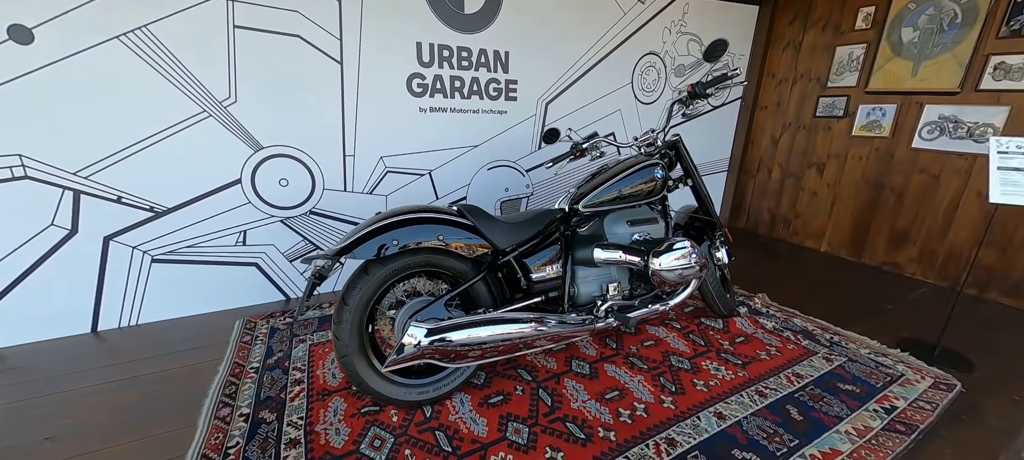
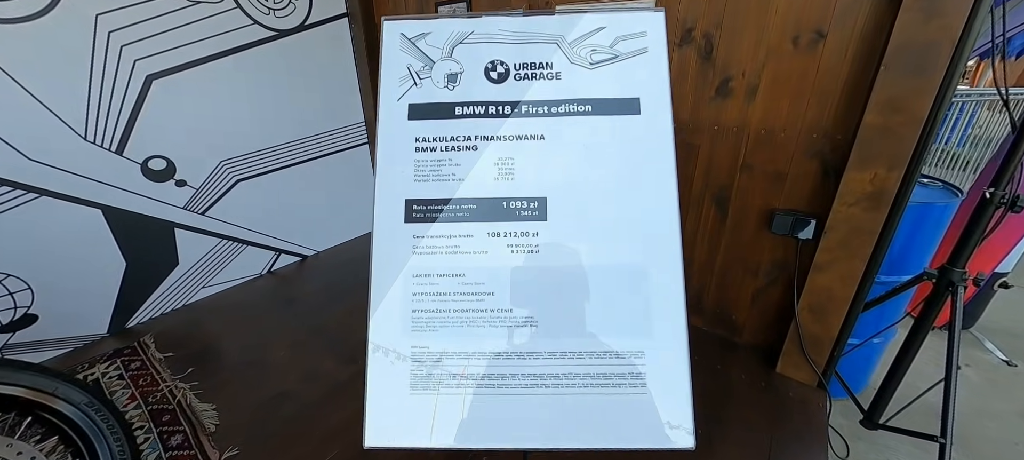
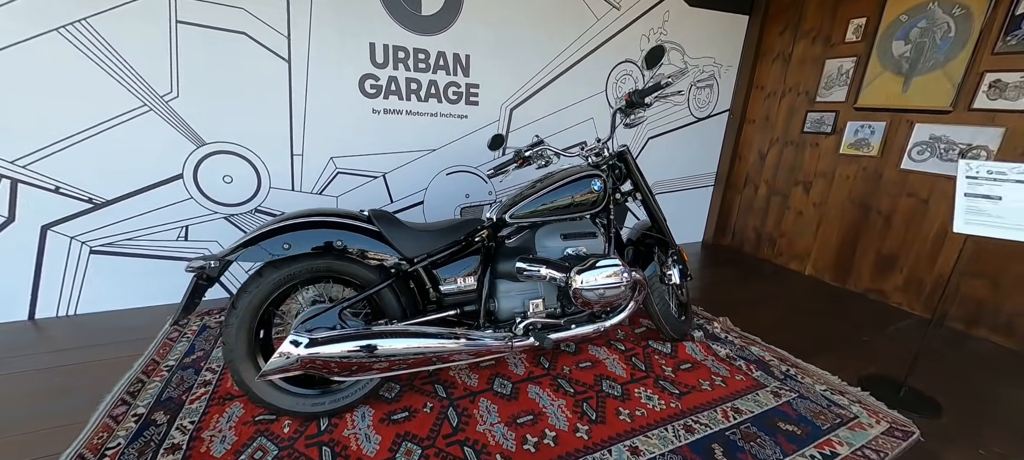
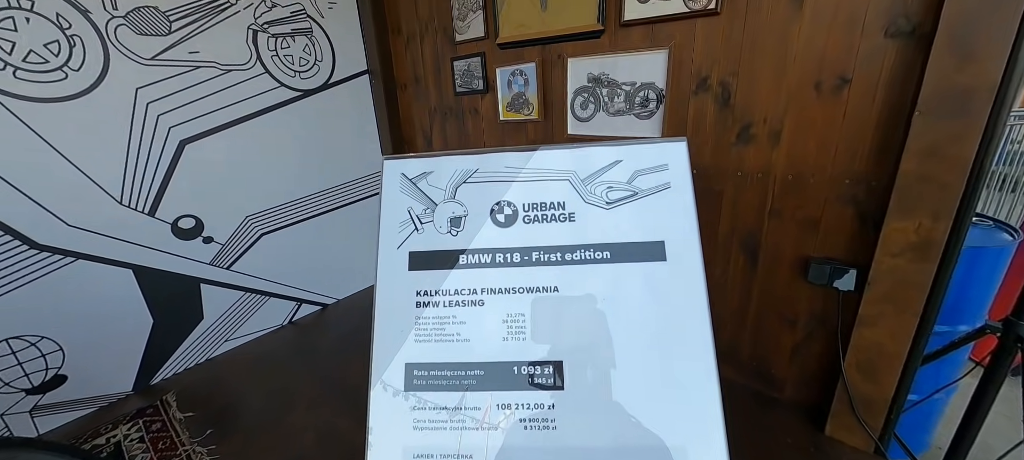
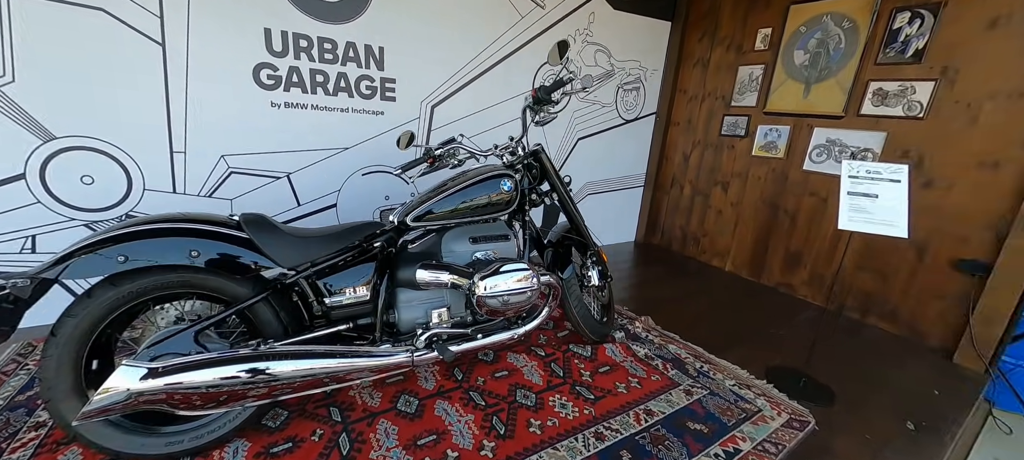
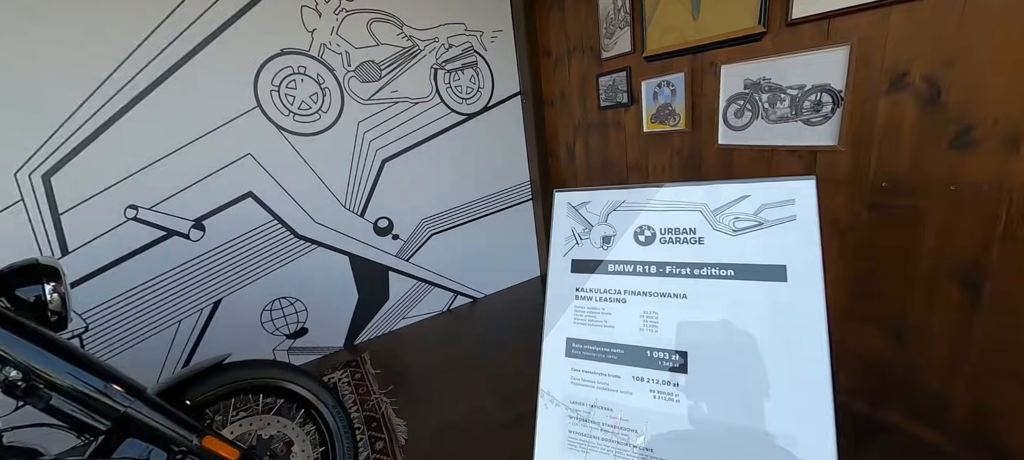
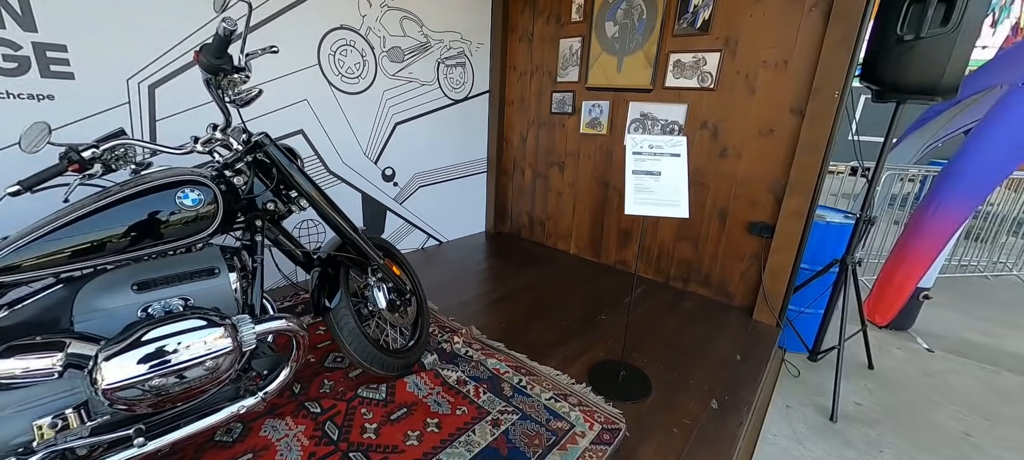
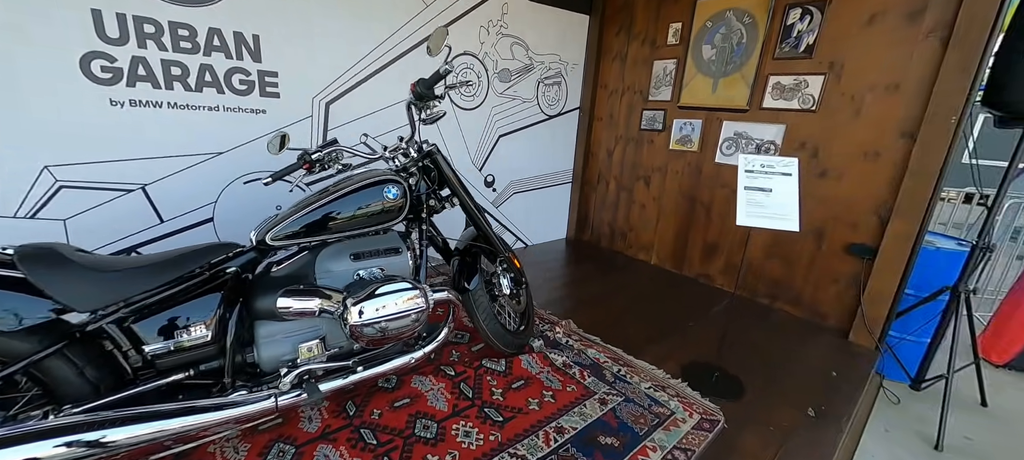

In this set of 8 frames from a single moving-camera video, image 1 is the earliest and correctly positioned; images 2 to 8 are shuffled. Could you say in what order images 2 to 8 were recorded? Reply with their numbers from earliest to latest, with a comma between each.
3, 5, 8, 7, 2, 4, 6
